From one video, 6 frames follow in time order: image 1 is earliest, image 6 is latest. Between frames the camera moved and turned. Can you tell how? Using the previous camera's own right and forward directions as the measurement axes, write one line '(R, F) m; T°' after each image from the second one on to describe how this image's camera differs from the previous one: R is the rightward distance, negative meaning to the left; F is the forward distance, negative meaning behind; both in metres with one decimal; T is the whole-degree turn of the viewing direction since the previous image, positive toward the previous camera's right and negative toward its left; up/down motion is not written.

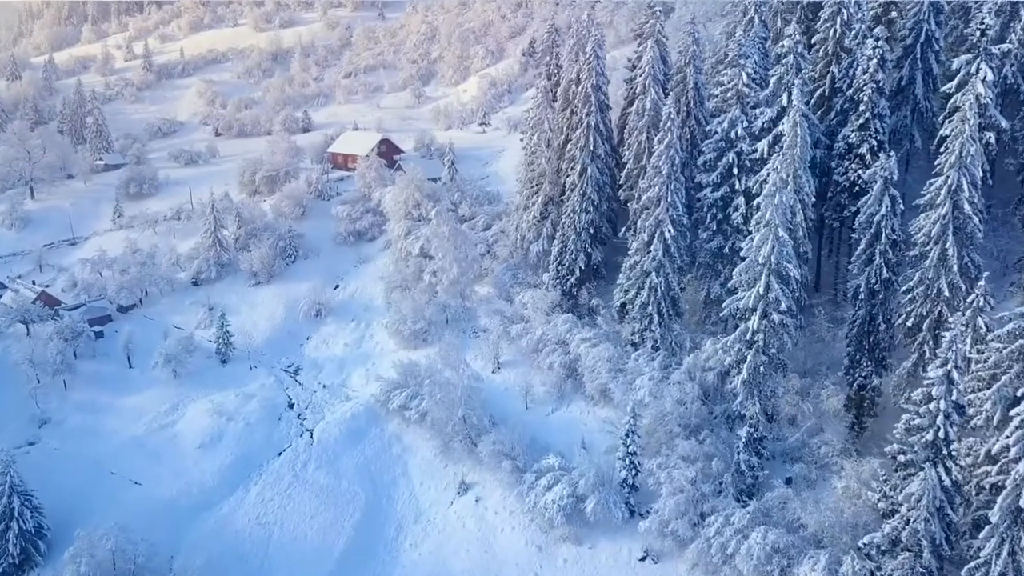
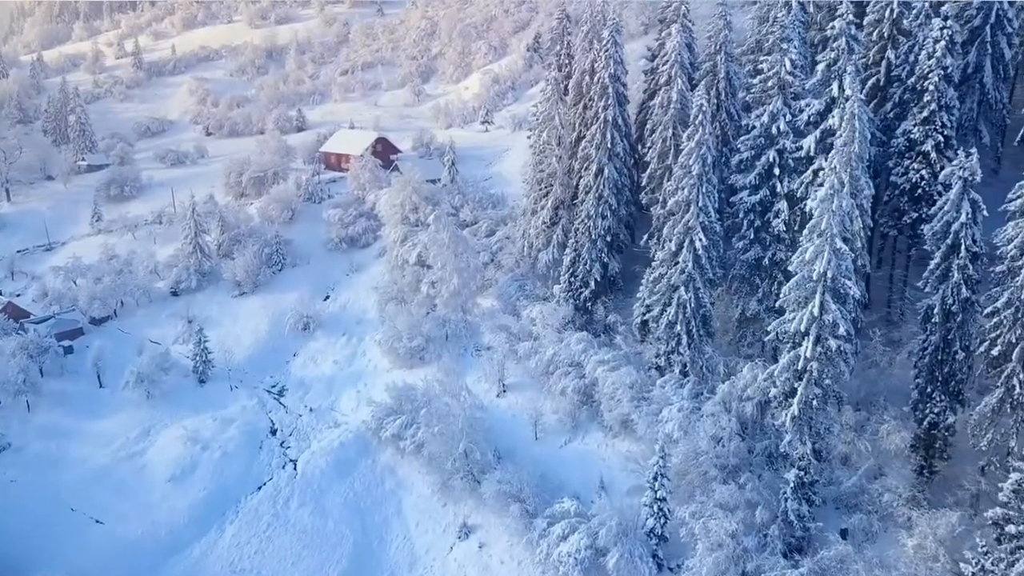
(-0.3, +4.3) m; 0°
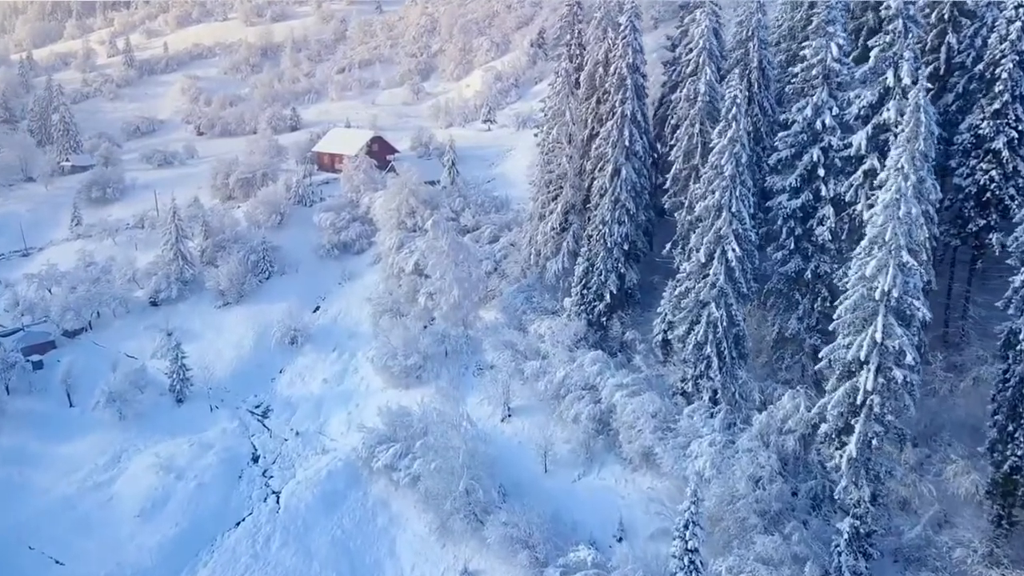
(-0.3, +3.6) m; 0°
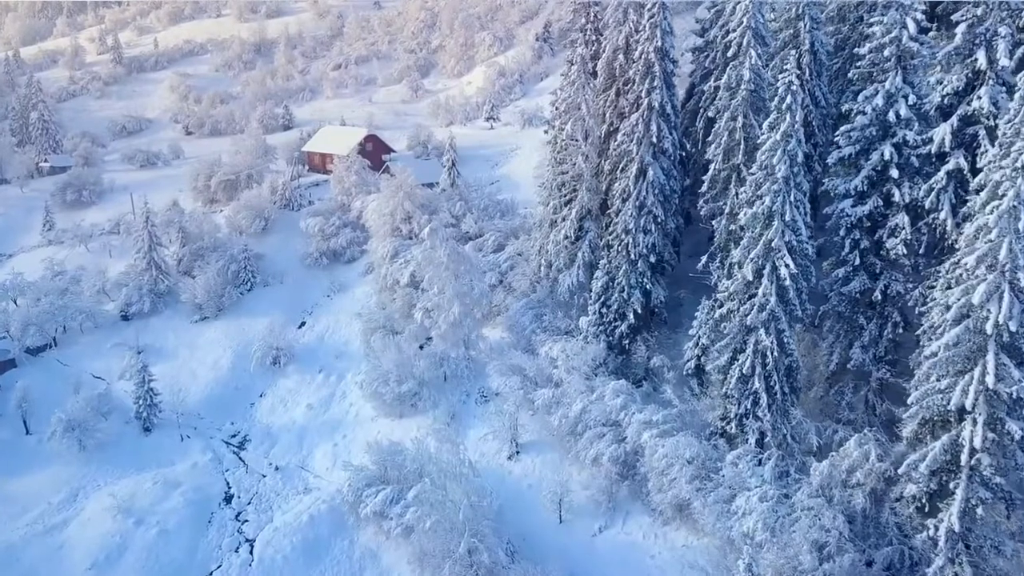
(-0.3, +4.3) m; 0°
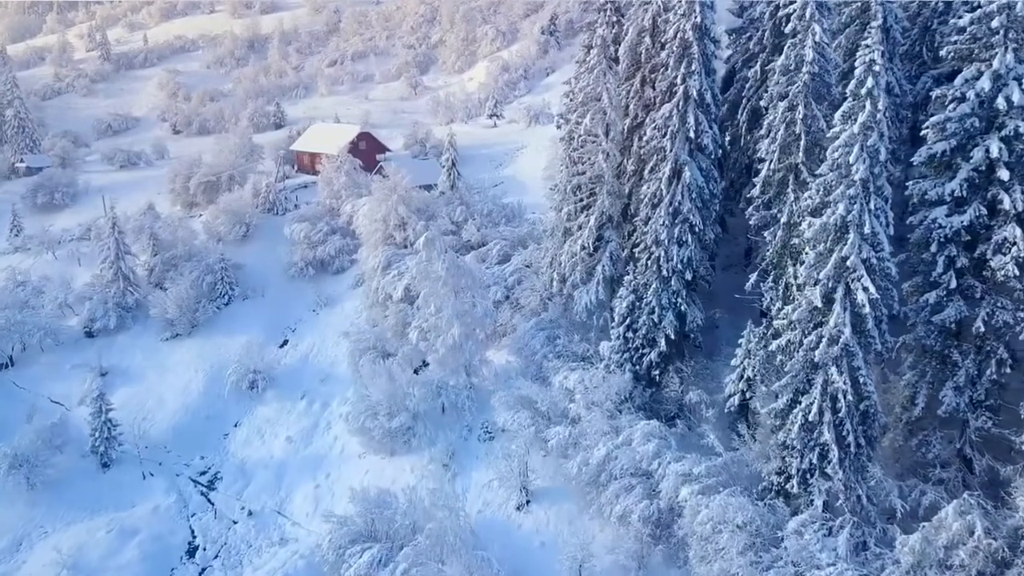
(-0.3, +4.3) m; 0°
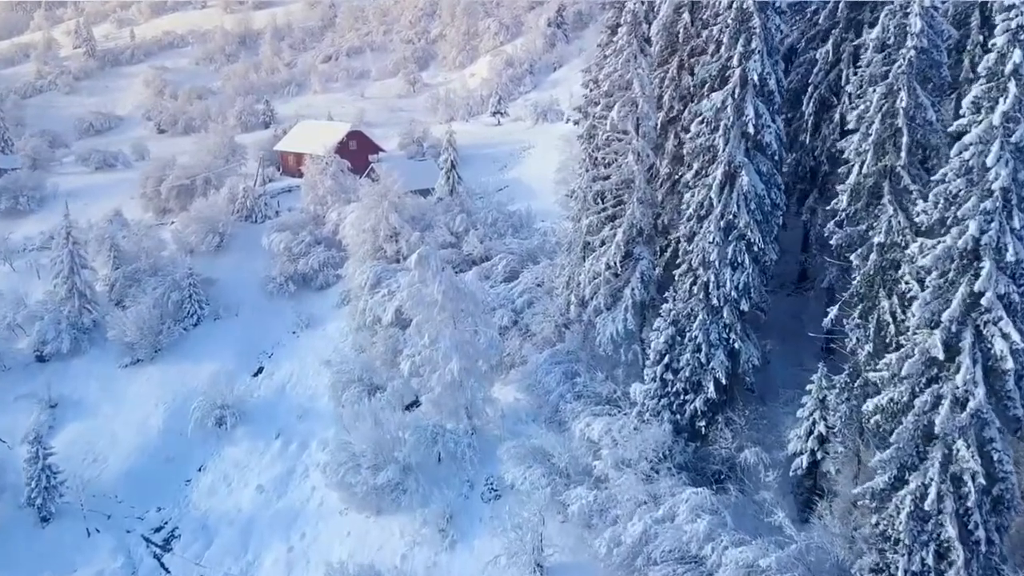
(-0.3, +4.6) m; 0°
